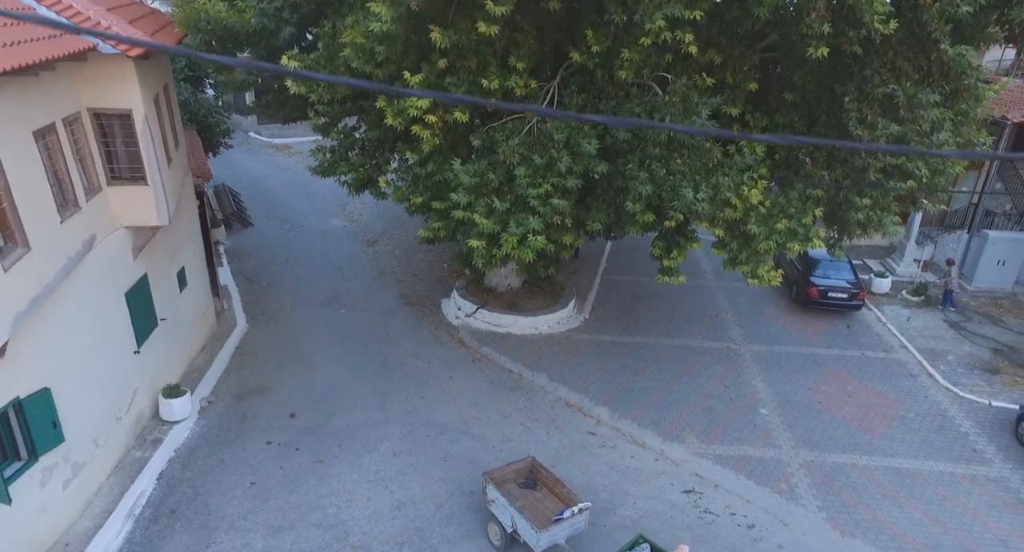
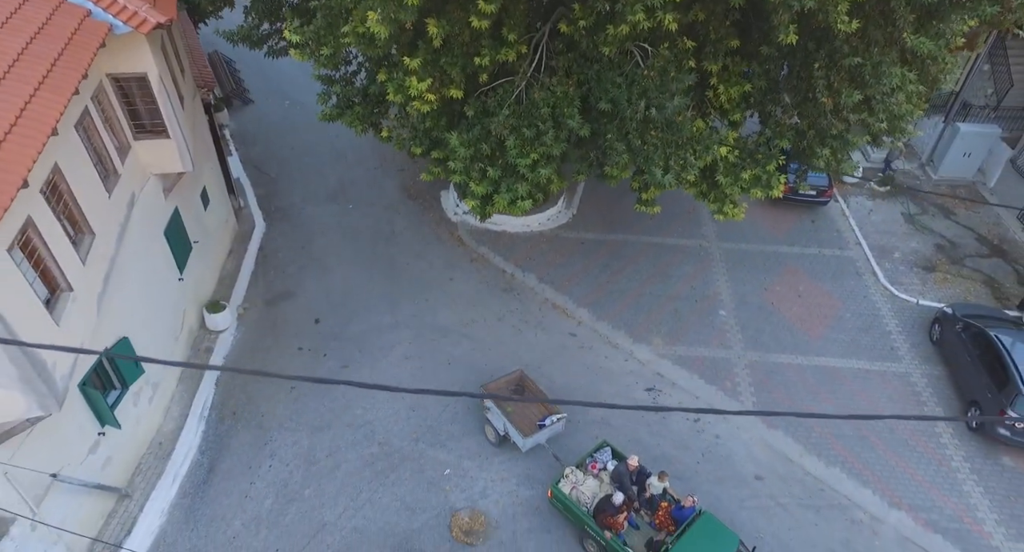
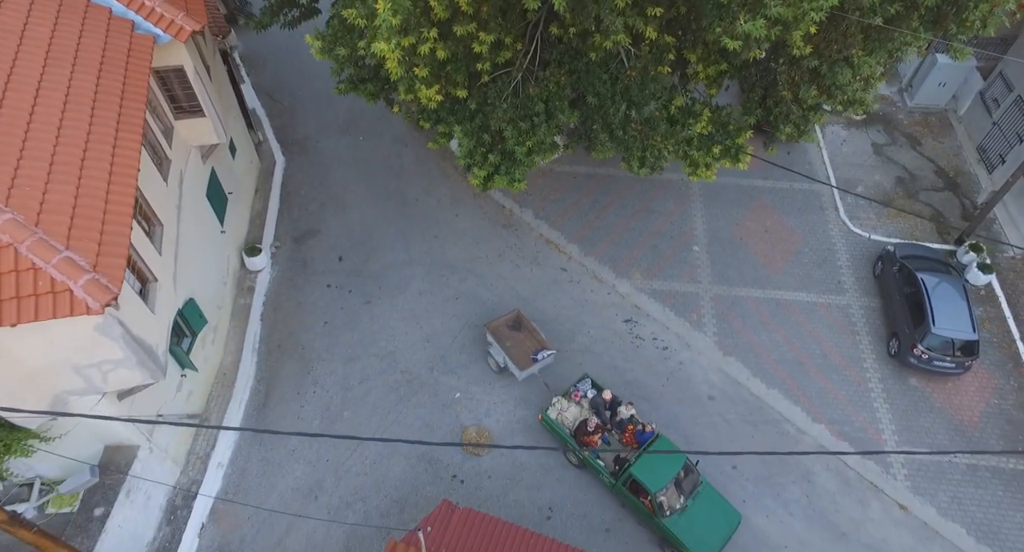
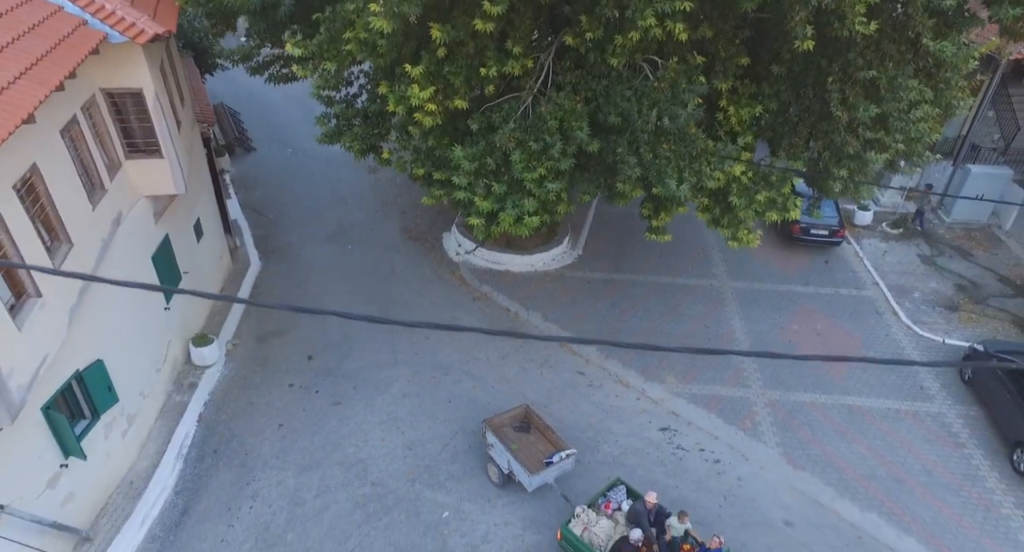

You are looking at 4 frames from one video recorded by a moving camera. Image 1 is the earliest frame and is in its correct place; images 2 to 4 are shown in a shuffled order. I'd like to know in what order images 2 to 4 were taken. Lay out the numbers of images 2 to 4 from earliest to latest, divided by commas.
4, 2, 3
